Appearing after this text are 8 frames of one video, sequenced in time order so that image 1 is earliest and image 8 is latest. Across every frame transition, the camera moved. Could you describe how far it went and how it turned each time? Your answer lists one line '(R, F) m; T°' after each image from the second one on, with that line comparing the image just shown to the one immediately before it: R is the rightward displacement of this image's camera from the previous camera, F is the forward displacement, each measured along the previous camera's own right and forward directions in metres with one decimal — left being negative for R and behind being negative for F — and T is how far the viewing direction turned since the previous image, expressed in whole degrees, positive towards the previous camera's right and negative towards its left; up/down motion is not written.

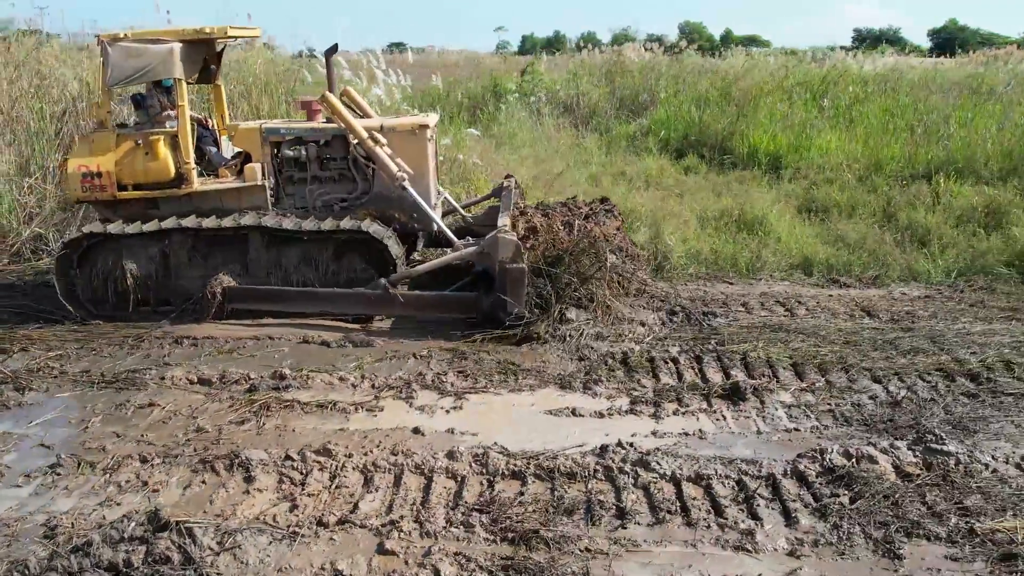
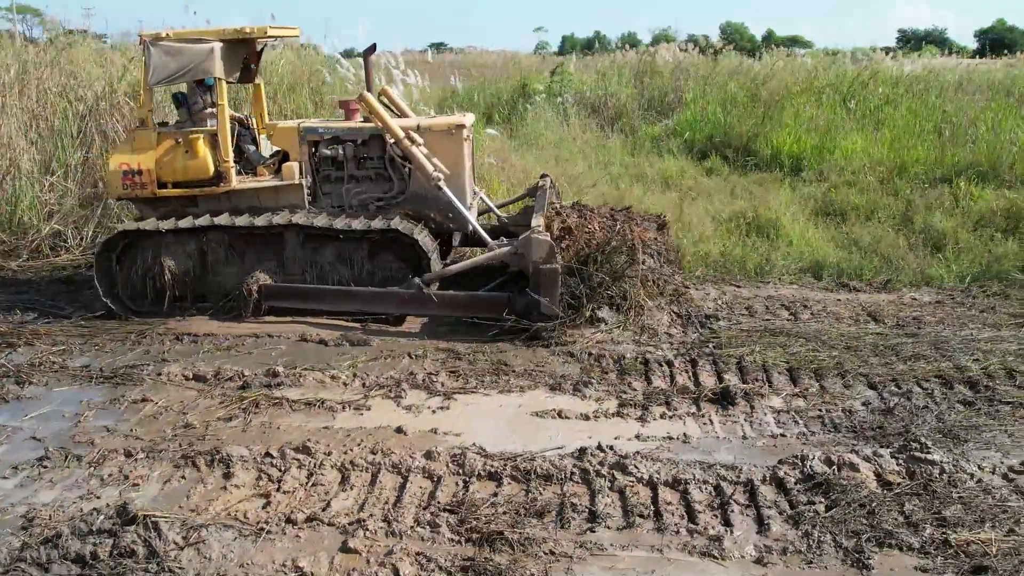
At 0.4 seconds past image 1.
(+0.3, 0.0) m; -2°
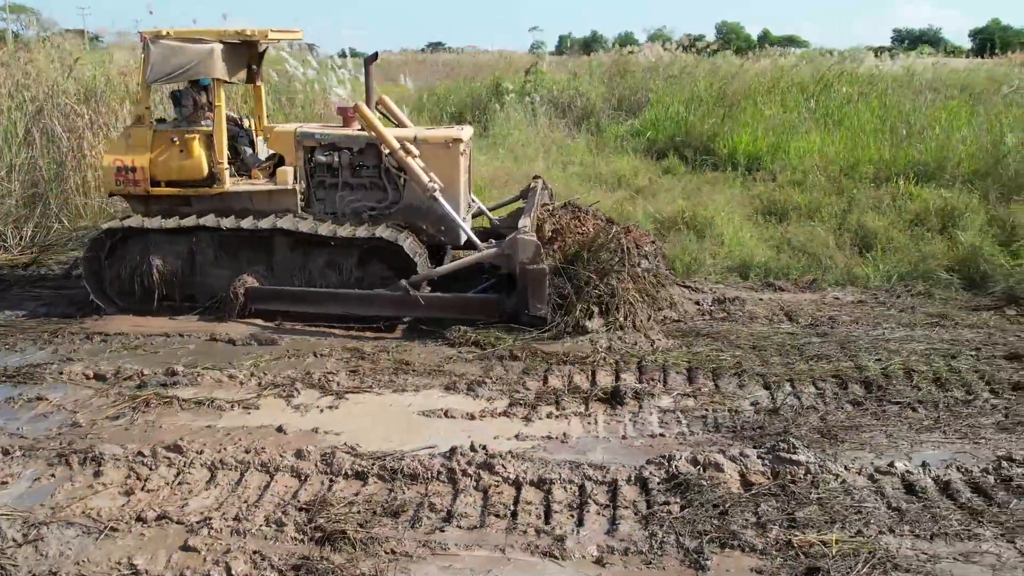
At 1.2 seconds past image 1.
(+0.6, 0.0) m; -1°
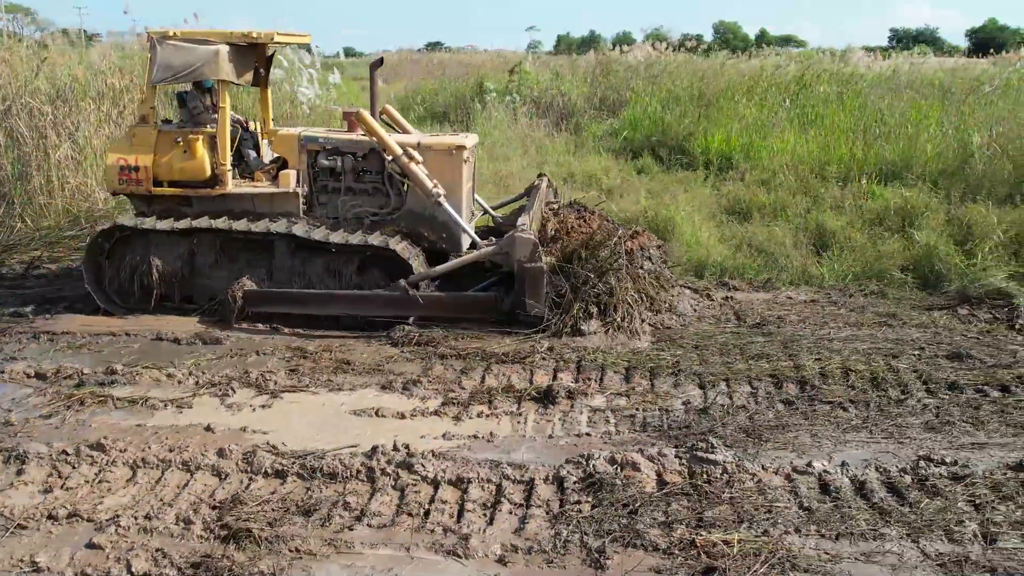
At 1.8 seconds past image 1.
(+0.3, 0.0) m; 0°
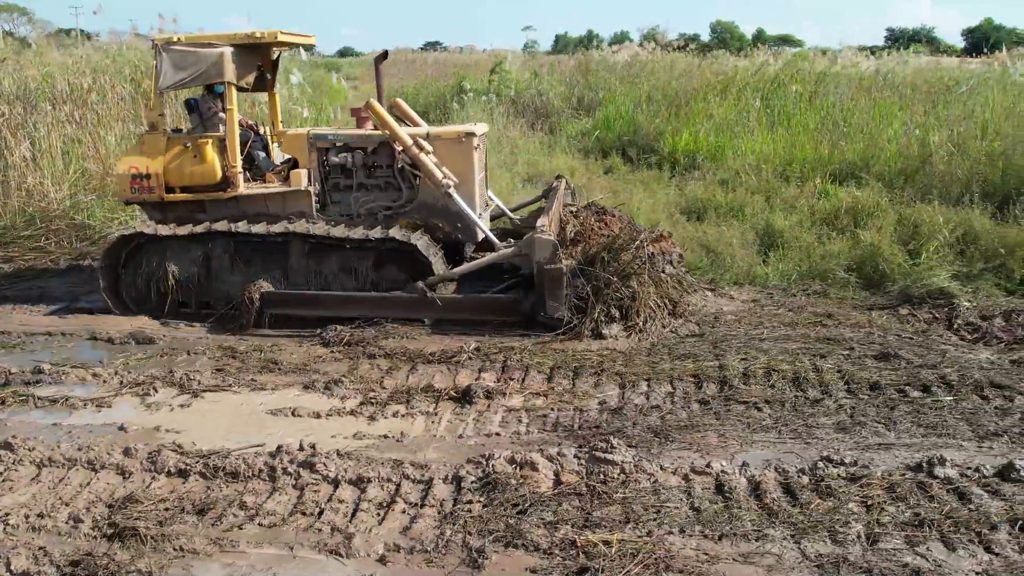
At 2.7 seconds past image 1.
(+0.4, 0.0) m; -1°
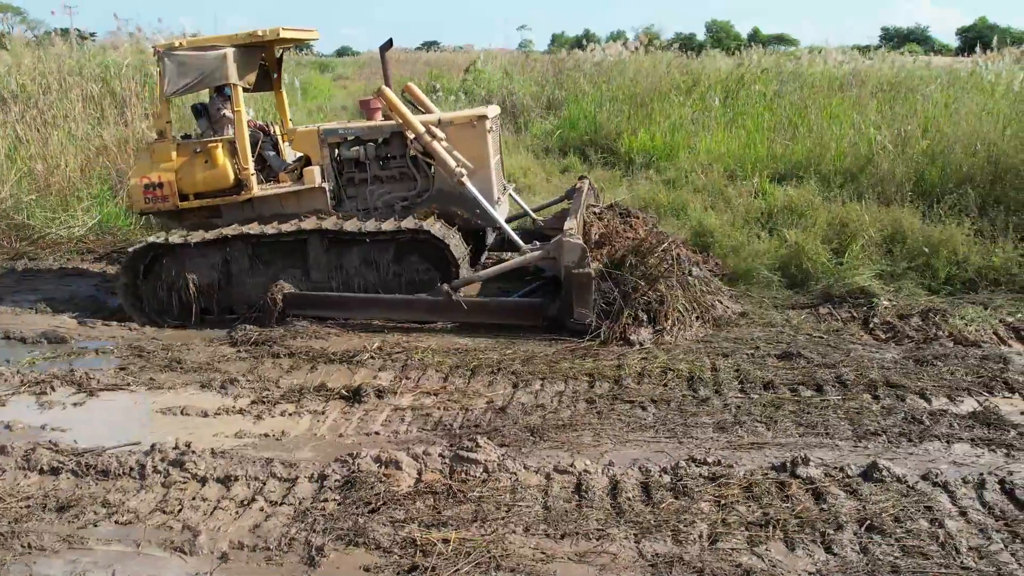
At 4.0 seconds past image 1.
(+0.6, 0.0) m; -1°
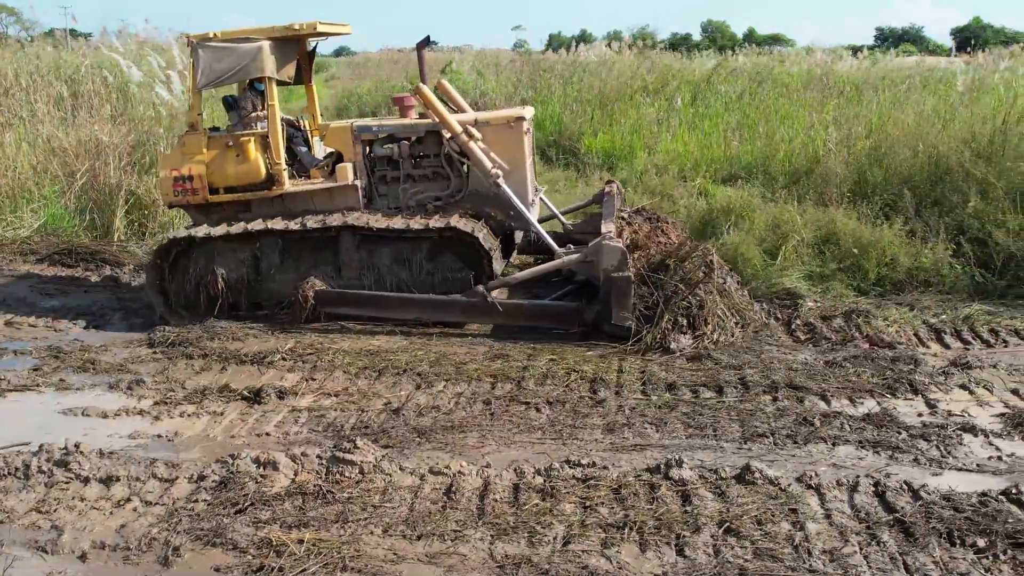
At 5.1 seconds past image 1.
(+0.5, 0.0) m; -1°
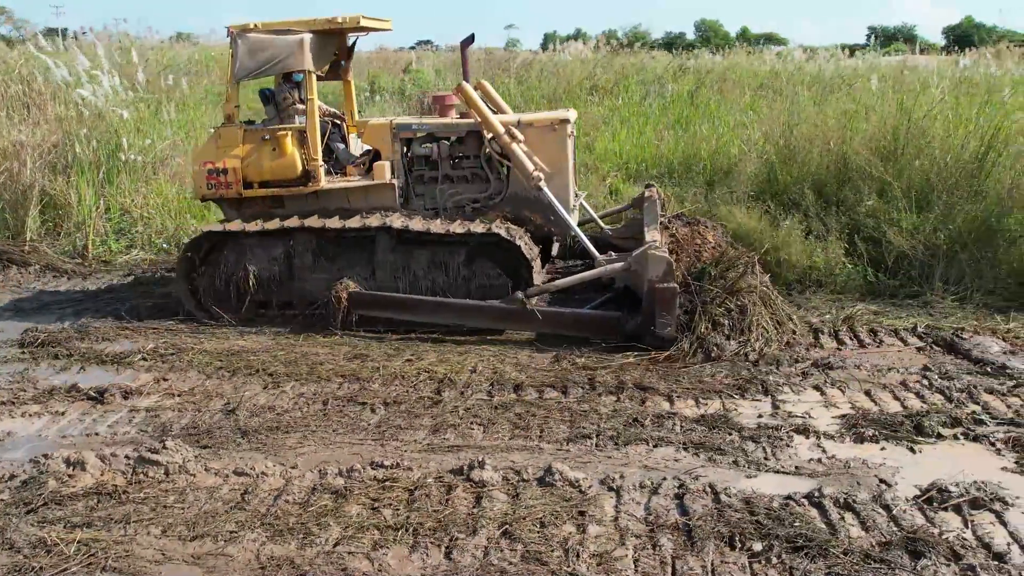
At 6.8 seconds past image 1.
(+0.8, 0.0) m; -1°
